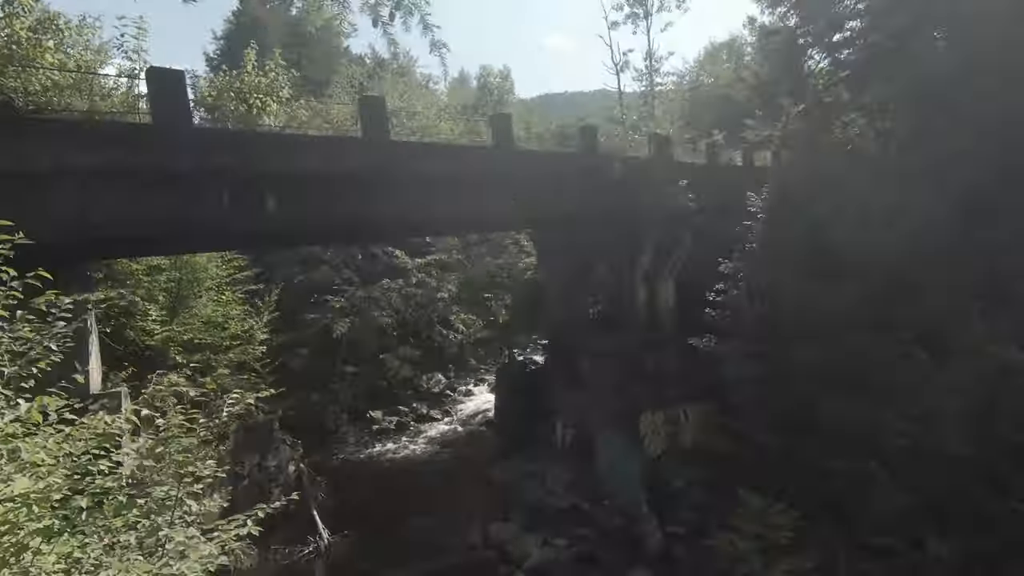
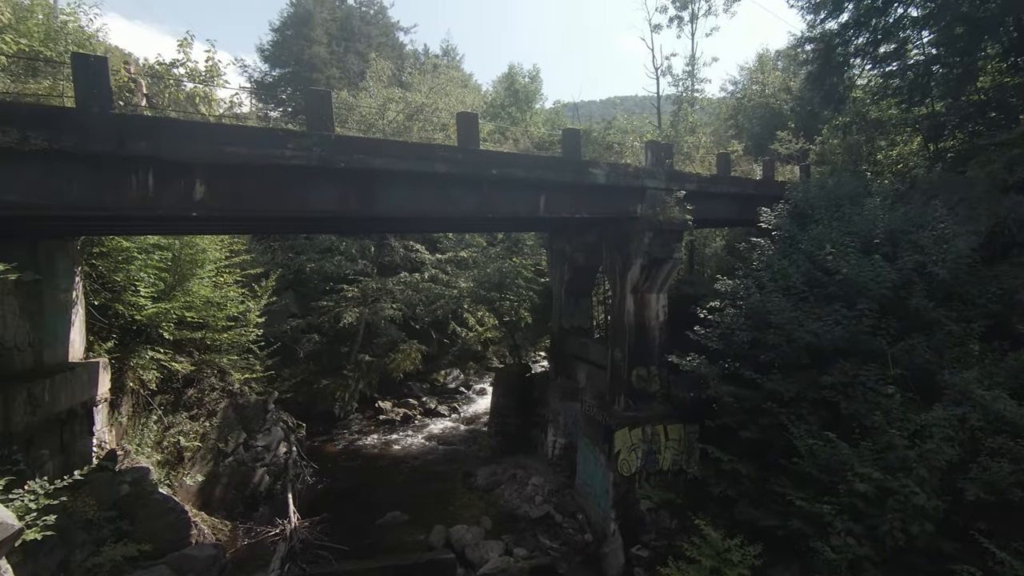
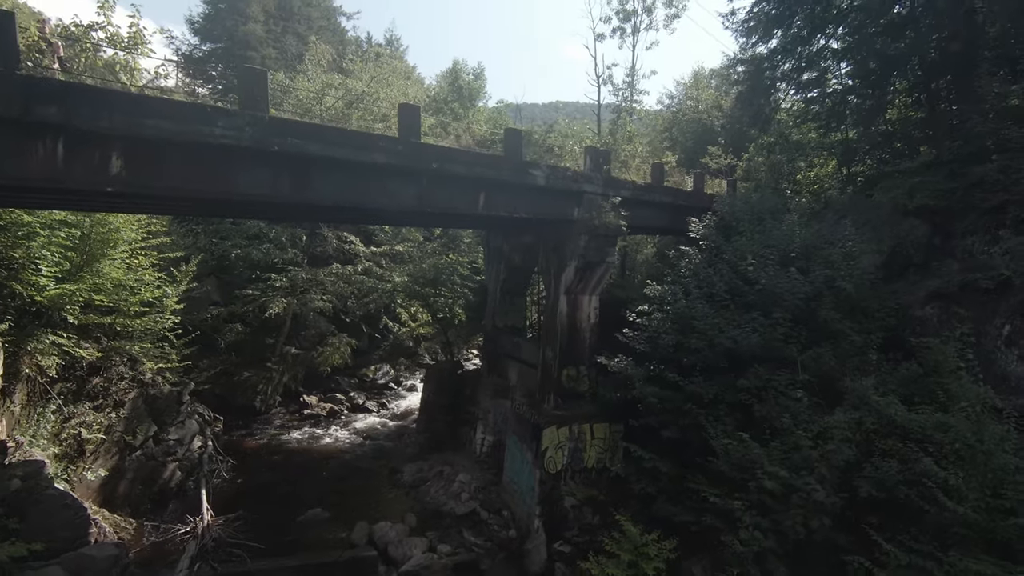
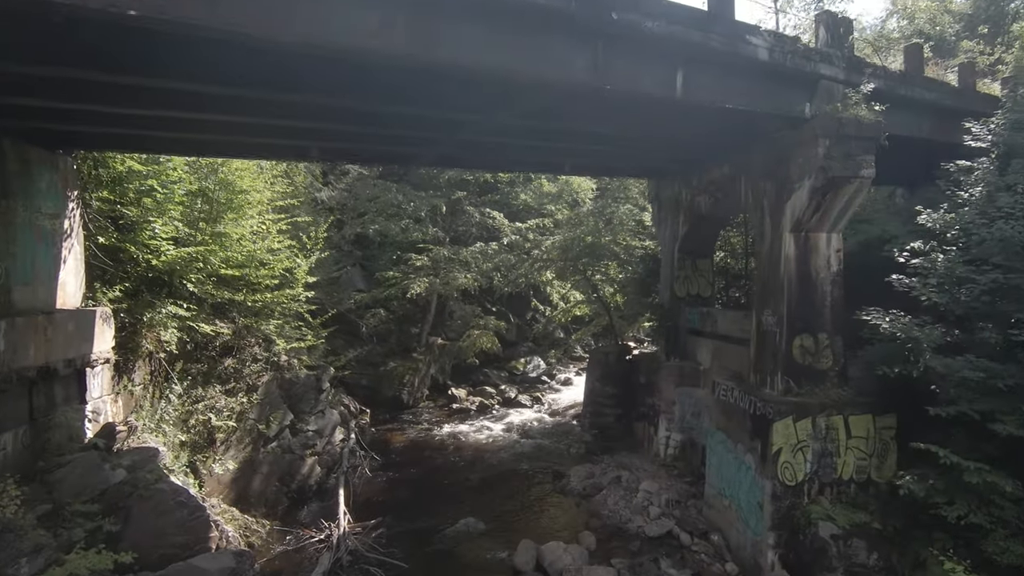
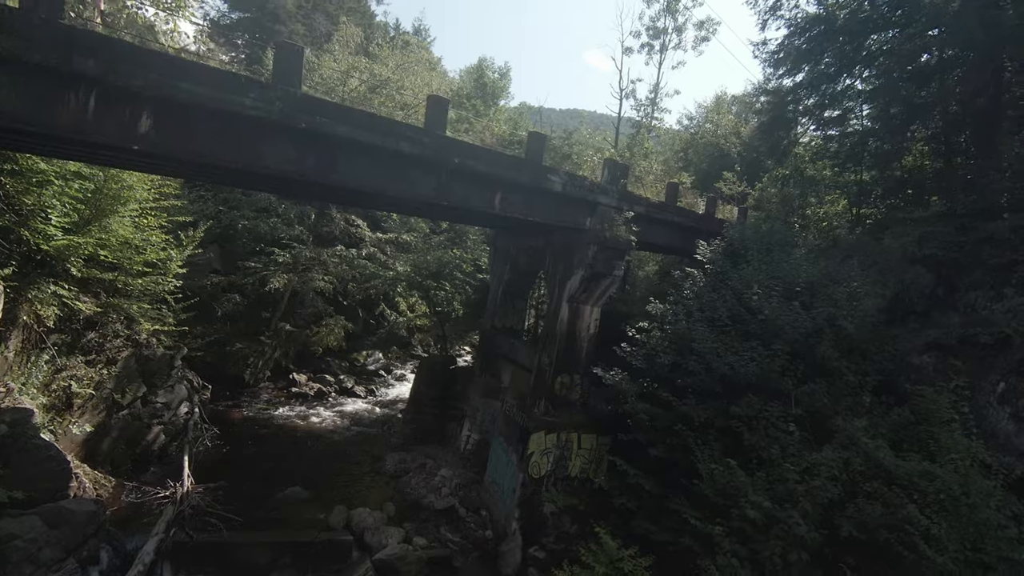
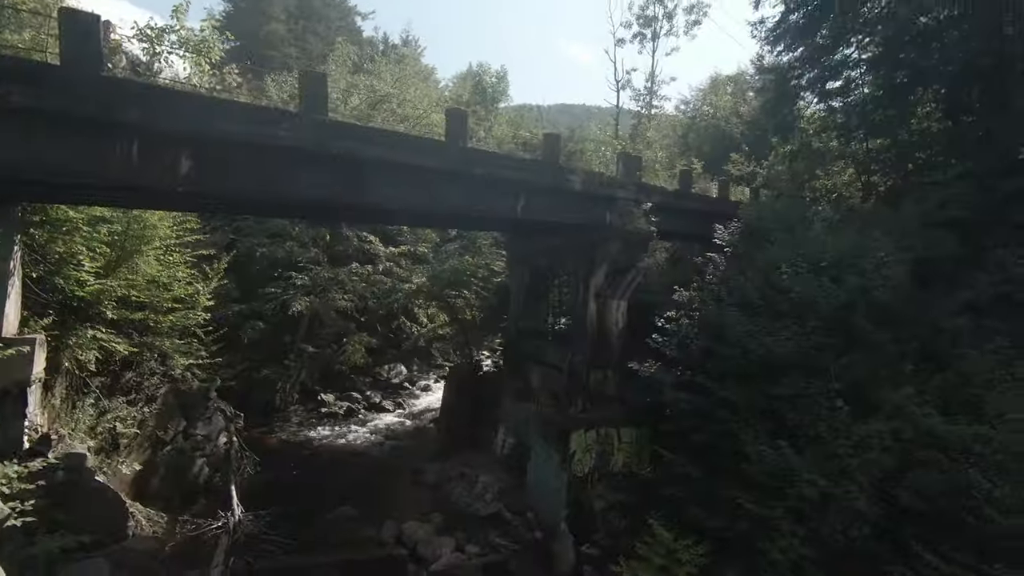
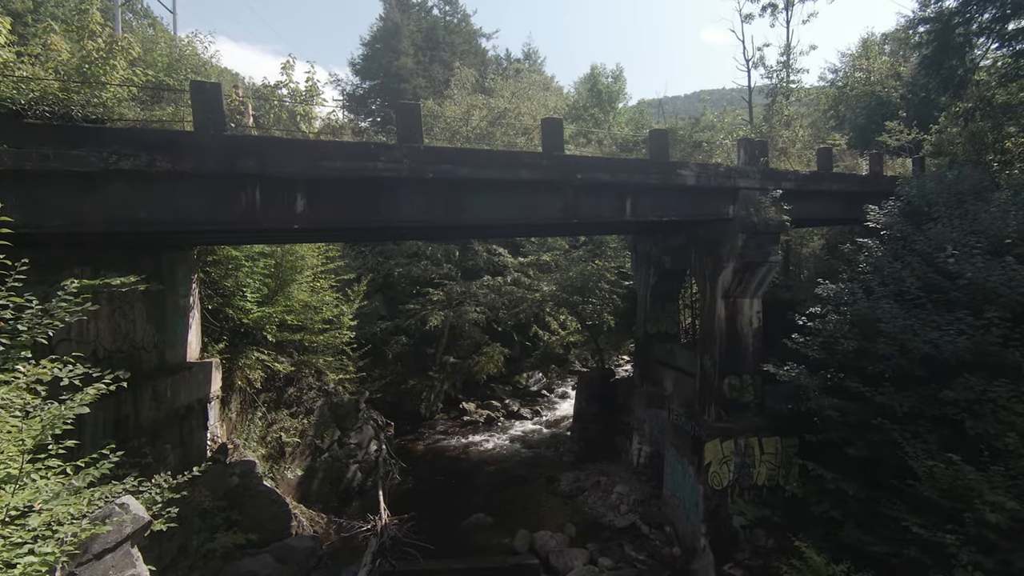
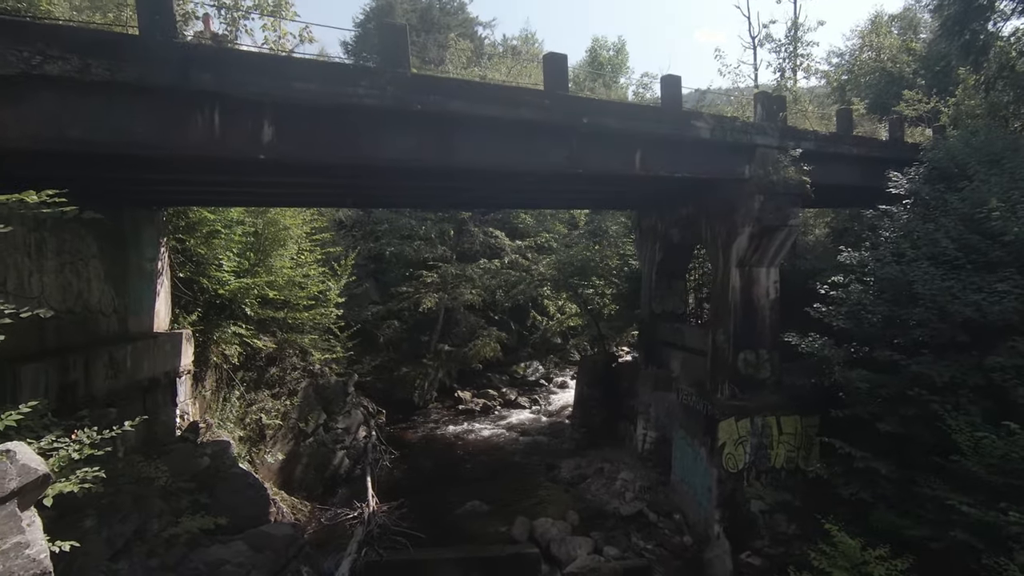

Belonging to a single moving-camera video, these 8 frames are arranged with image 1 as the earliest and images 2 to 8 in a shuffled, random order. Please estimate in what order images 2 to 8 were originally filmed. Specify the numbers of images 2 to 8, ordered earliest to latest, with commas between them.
6, 5, 3, 2, 7, 8, 4
